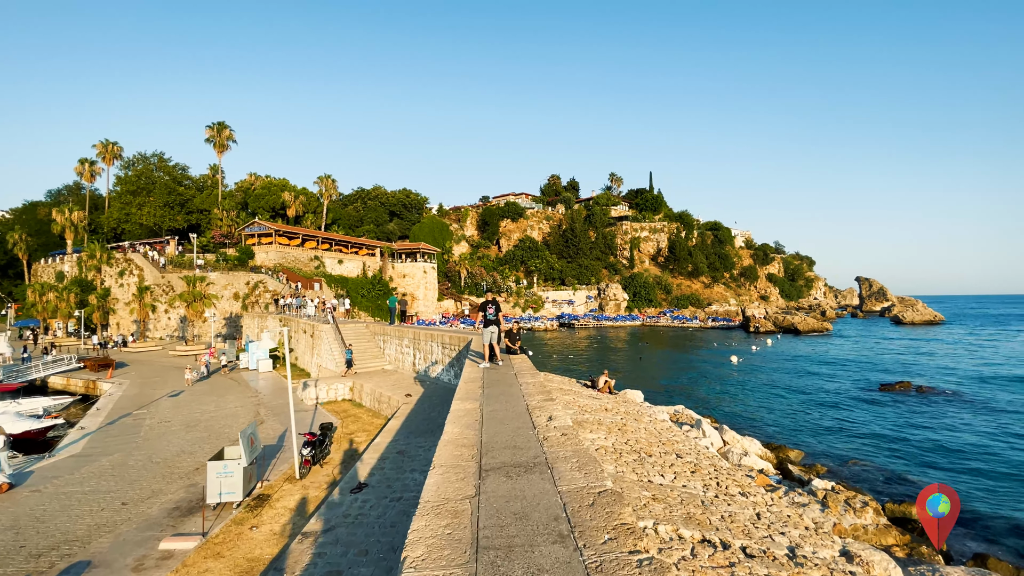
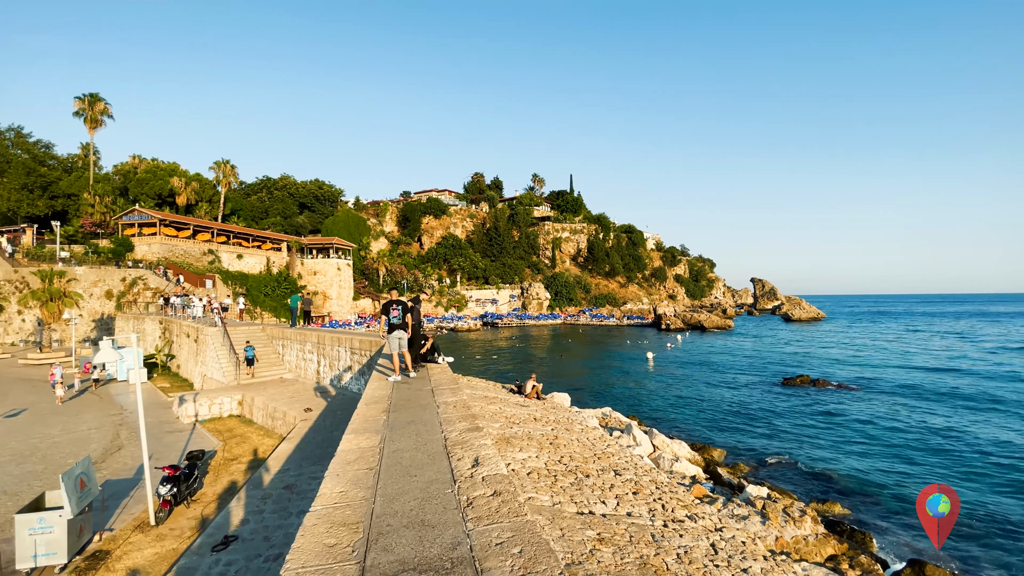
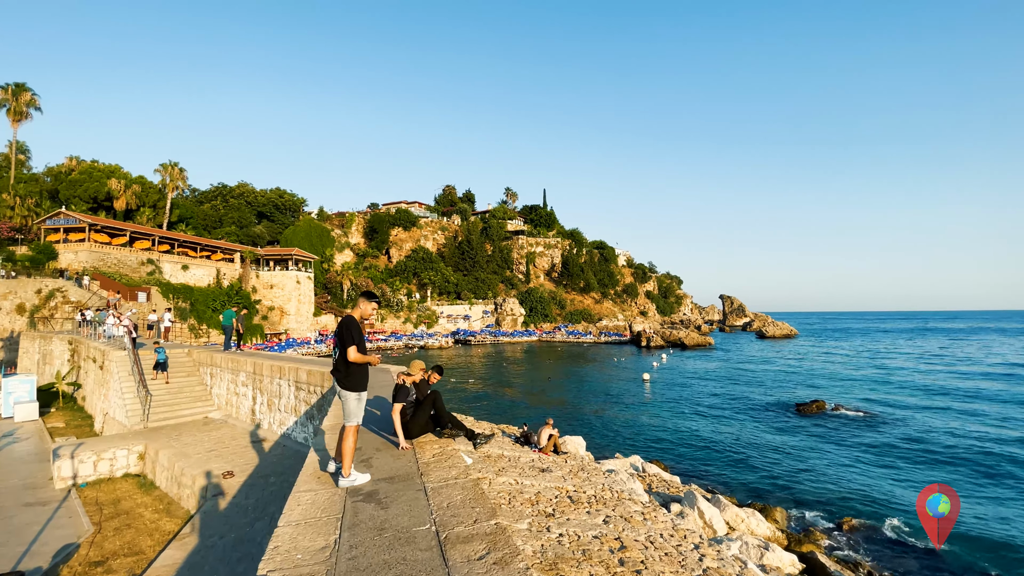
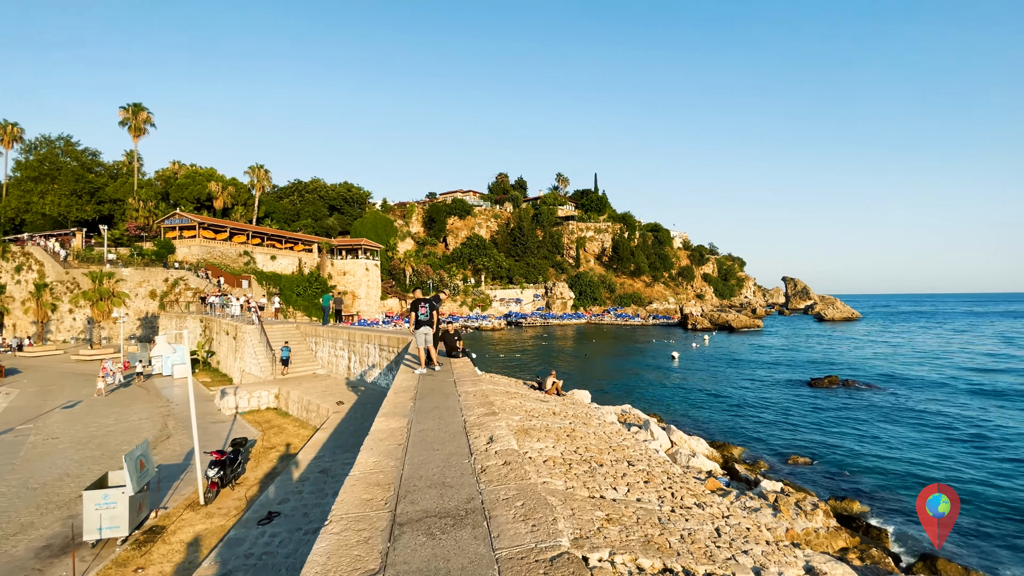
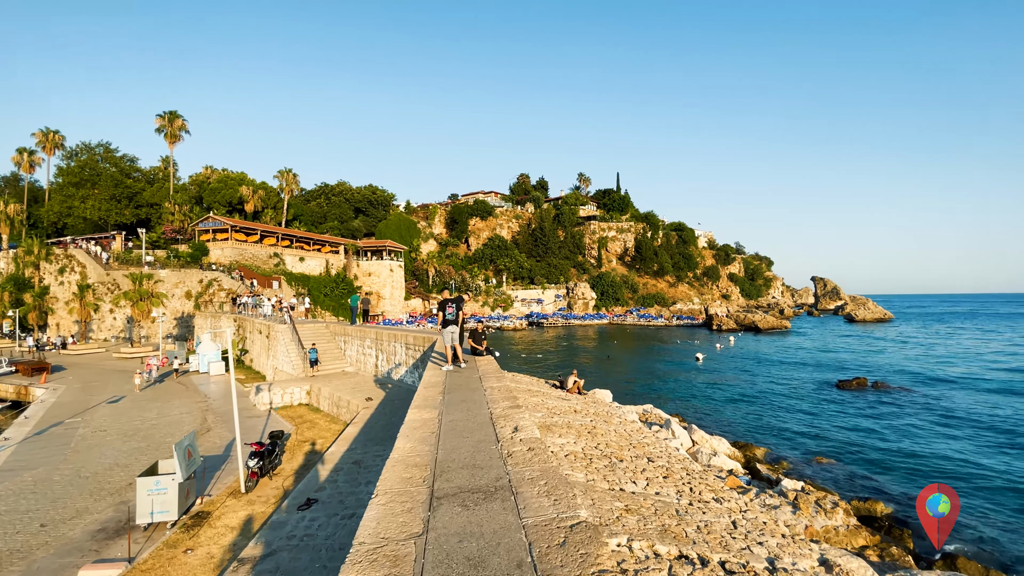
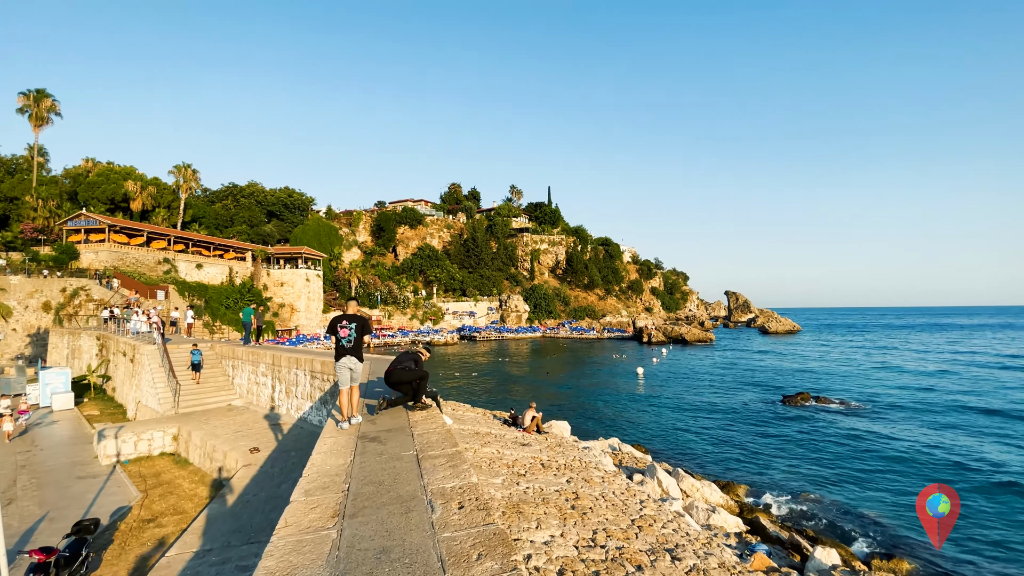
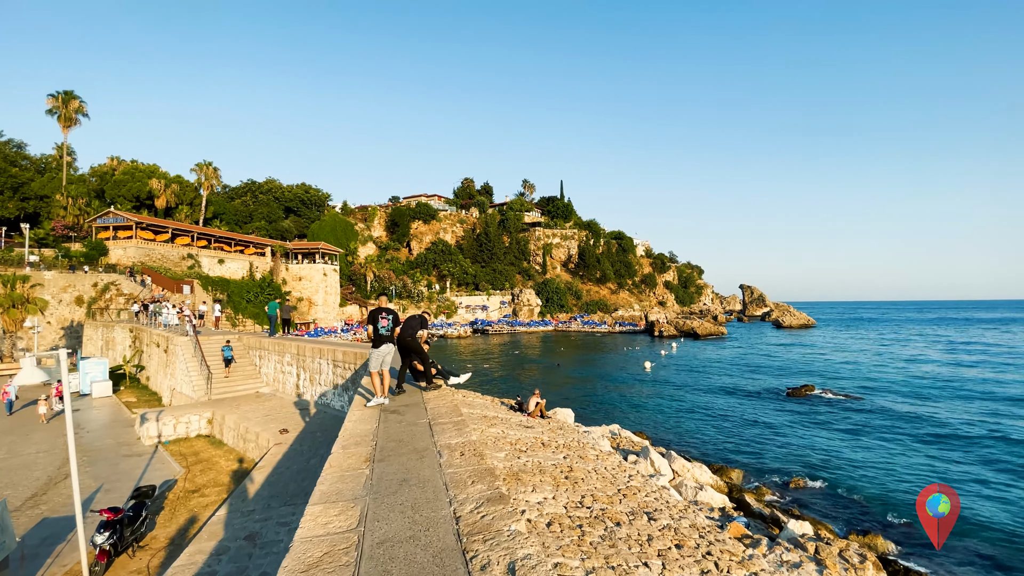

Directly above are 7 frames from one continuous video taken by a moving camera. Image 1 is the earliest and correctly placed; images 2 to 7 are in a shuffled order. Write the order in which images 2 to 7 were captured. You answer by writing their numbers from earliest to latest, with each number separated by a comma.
5, 4, 2, 7, 6, 3
